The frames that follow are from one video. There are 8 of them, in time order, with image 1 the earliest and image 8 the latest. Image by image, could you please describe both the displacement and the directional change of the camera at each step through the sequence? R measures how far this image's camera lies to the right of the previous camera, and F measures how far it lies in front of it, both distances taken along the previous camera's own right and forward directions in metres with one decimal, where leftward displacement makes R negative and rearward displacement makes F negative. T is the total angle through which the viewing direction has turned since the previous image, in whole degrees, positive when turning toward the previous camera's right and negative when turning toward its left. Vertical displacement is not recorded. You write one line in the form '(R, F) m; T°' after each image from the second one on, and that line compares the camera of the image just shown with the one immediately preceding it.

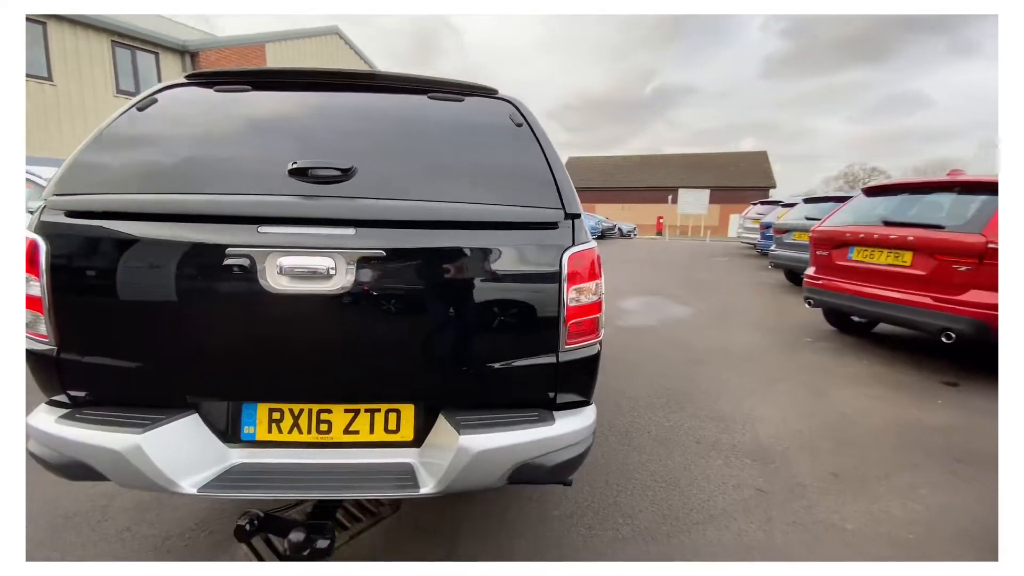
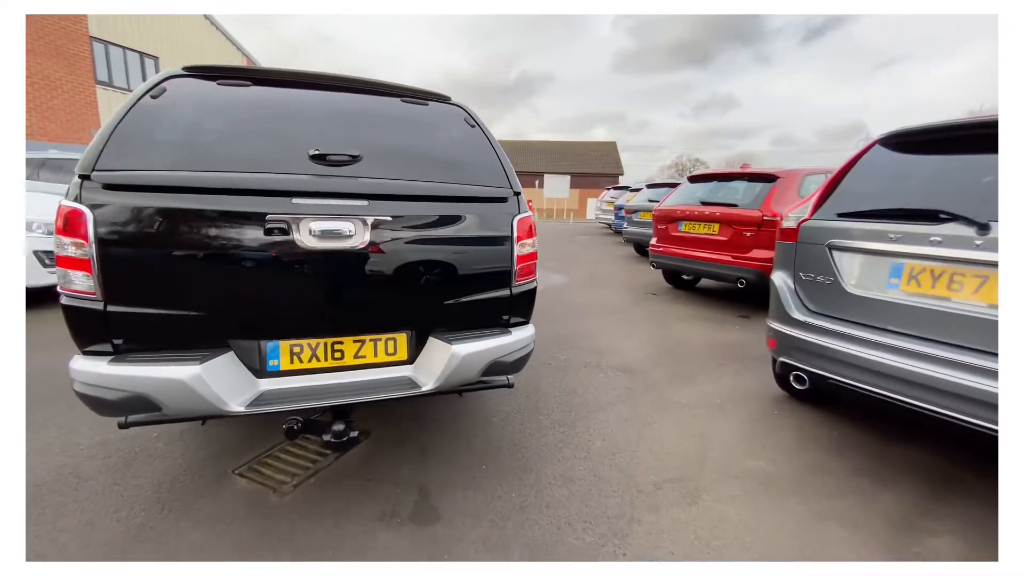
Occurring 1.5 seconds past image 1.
(-0.4, -0.6) m; +16°
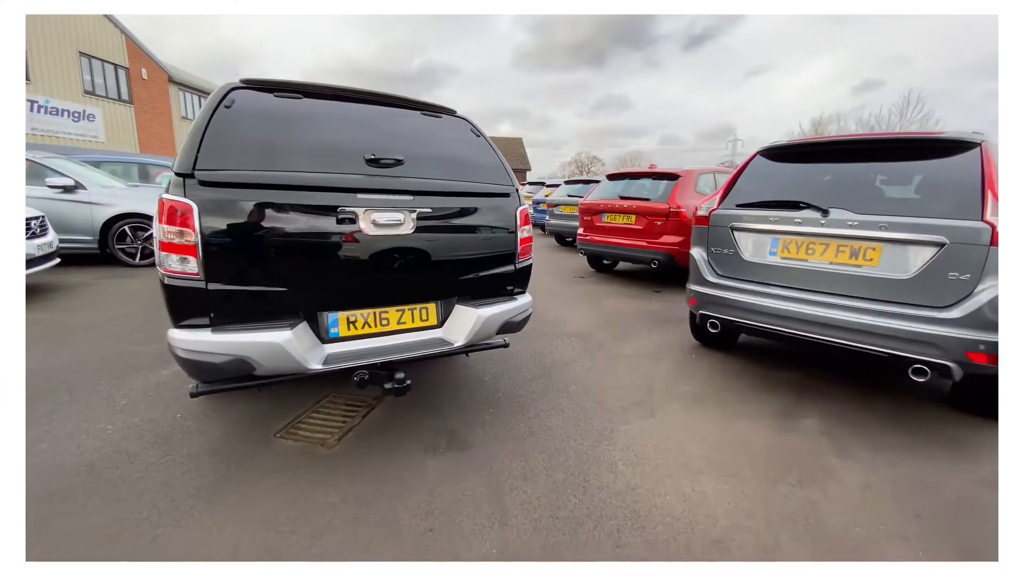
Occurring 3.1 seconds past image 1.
(-0.6, -0.5) m; +12°
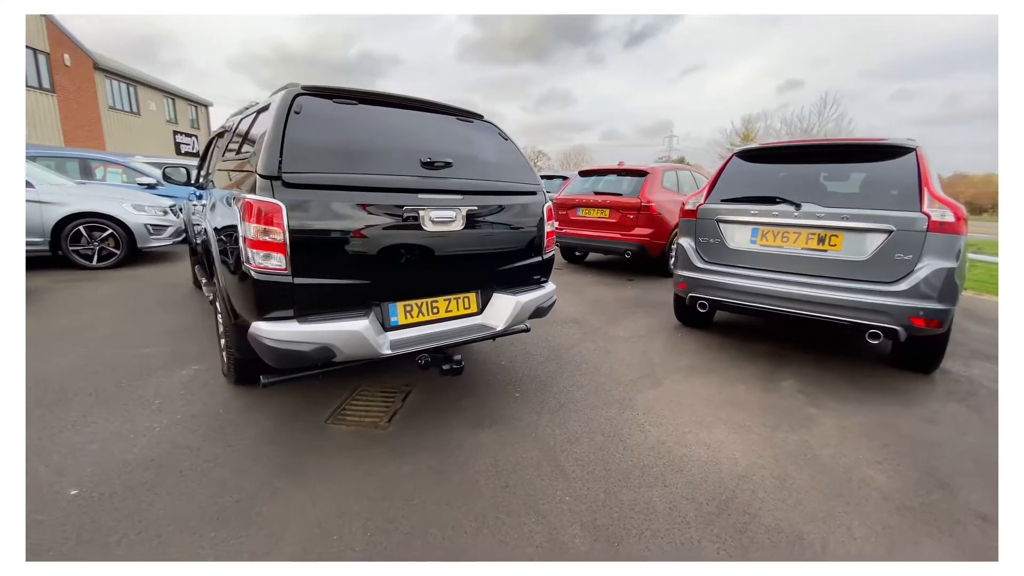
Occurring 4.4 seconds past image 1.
(-0.6, -0.3) m; +7°
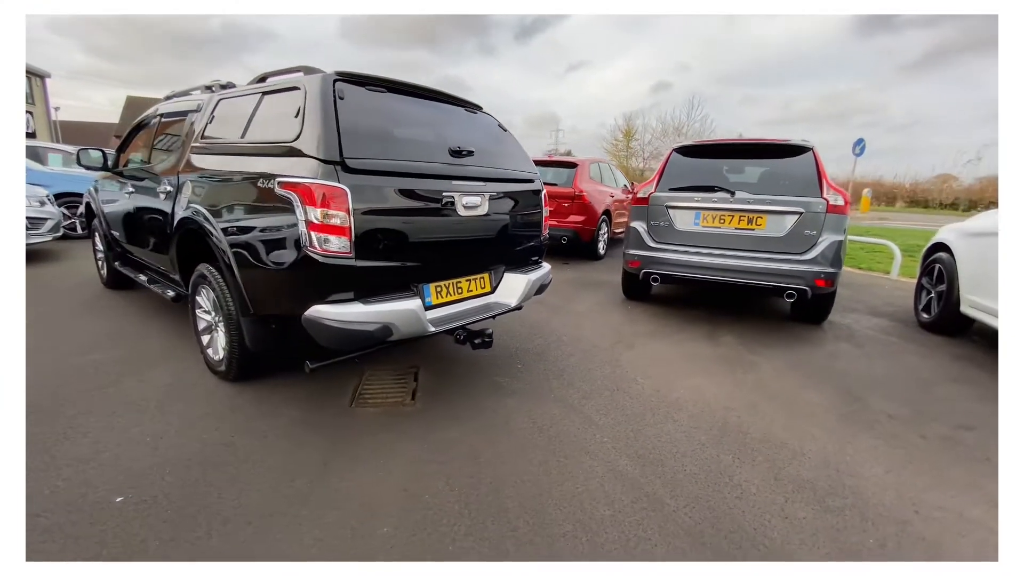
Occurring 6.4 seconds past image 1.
(-0.8, -0.2) m; +13°
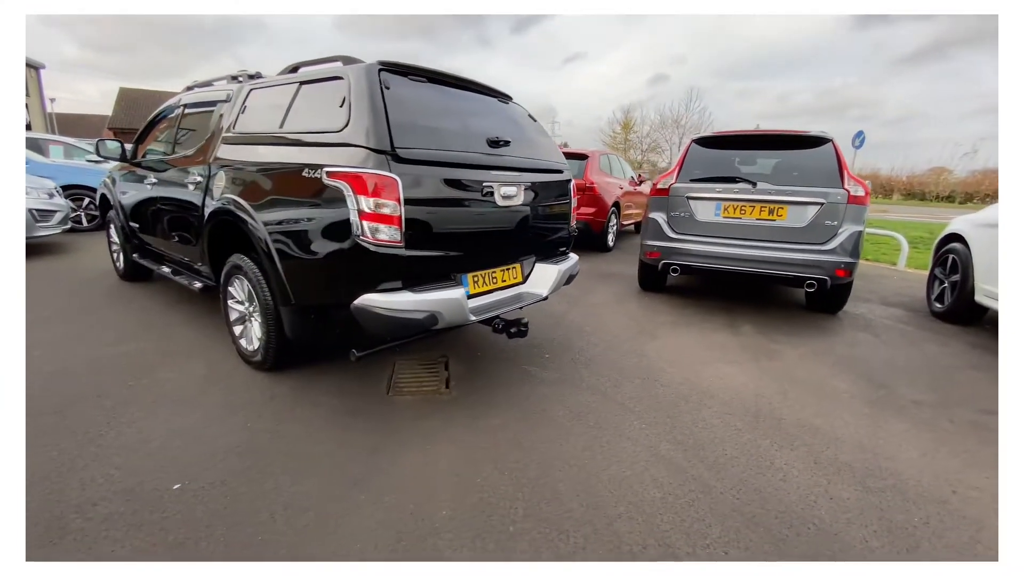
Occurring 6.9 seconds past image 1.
(-0.3, 0.0) m; +1°
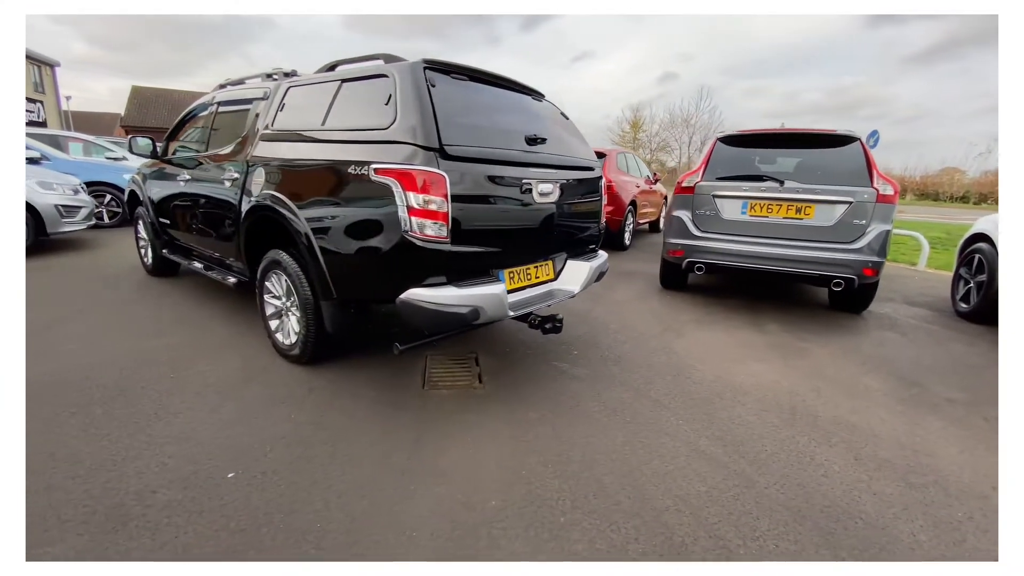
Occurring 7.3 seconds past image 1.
(-0.2, 0.0) m; -1°
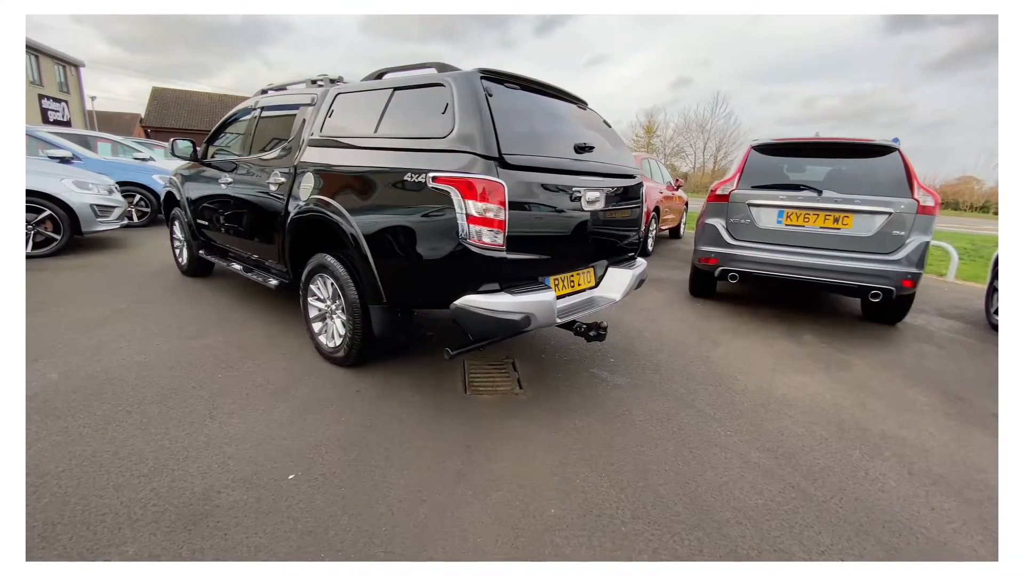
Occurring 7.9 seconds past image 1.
(-0.2, 0.0) m; -1°
